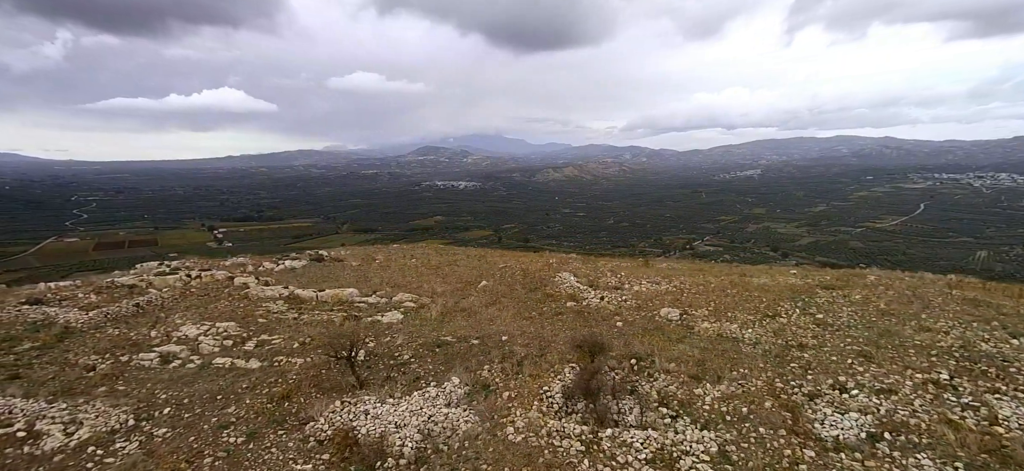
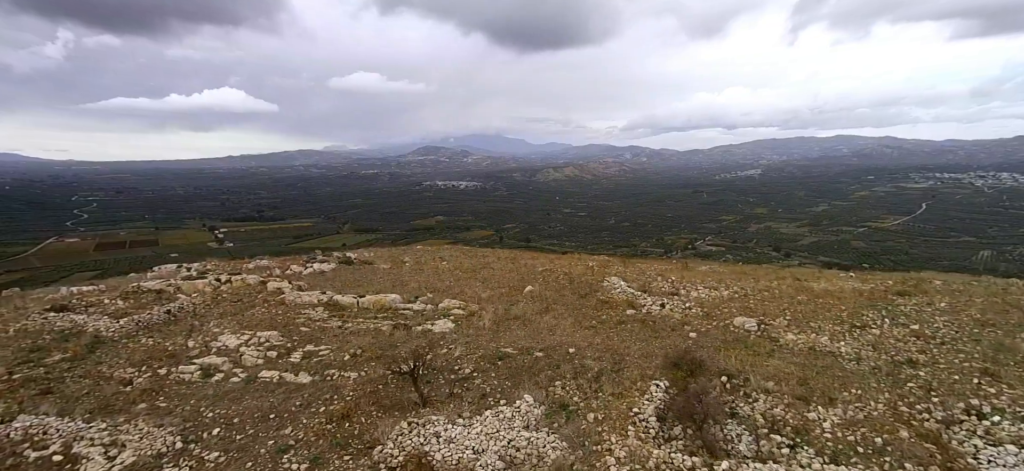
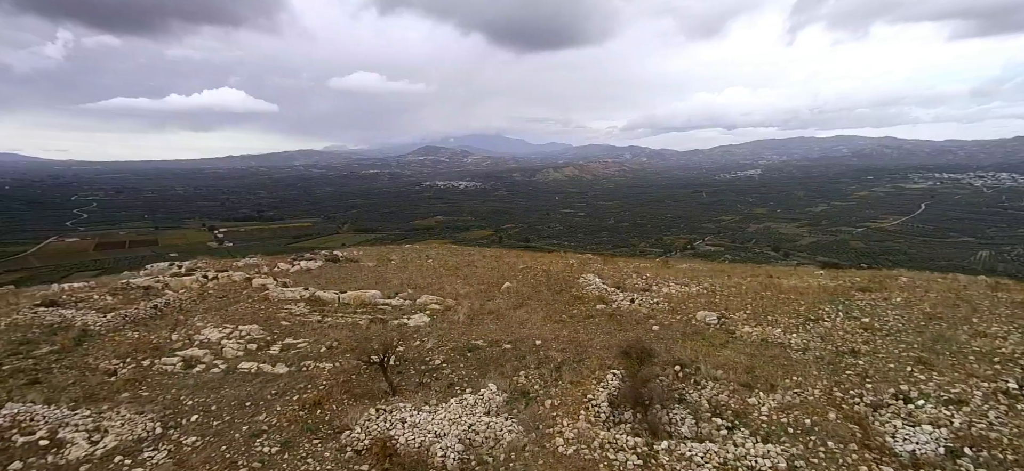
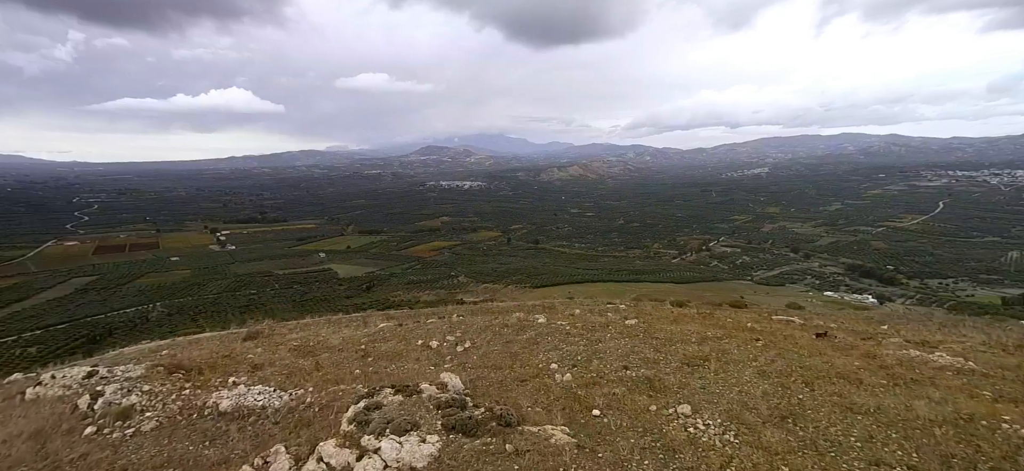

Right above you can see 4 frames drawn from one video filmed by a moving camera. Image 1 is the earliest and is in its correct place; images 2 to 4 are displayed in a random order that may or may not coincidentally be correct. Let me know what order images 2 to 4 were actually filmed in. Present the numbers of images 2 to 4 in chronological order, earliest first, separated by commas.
3, 2, 4
